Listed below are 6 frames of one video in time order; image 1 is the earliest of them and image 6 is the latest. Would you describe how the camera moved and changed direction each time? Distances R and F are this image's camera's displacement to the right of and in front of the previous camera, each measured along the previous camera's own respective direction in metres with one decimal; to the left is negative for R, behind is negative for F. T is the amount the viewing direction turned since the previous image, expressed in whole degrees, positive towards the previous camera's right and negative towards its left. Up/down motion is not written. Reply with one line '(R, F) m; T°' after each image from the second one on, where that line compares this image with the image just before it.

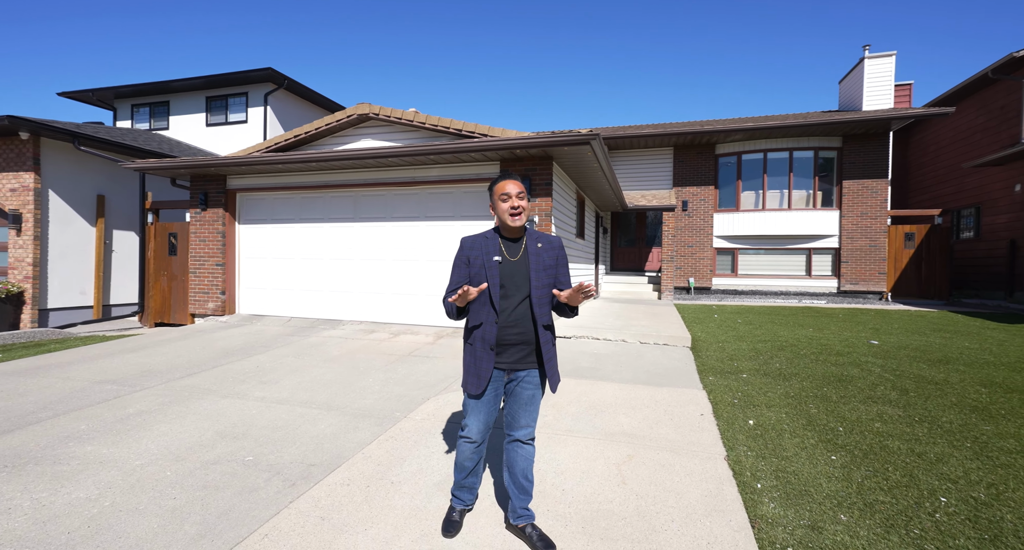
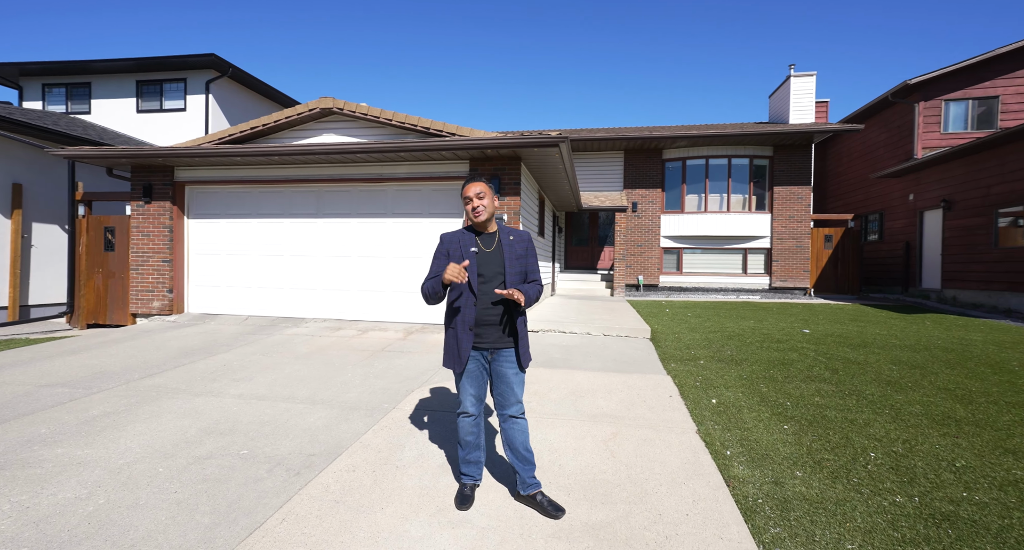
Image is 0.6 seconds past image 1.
(-0.4, -0.2) m; +7°
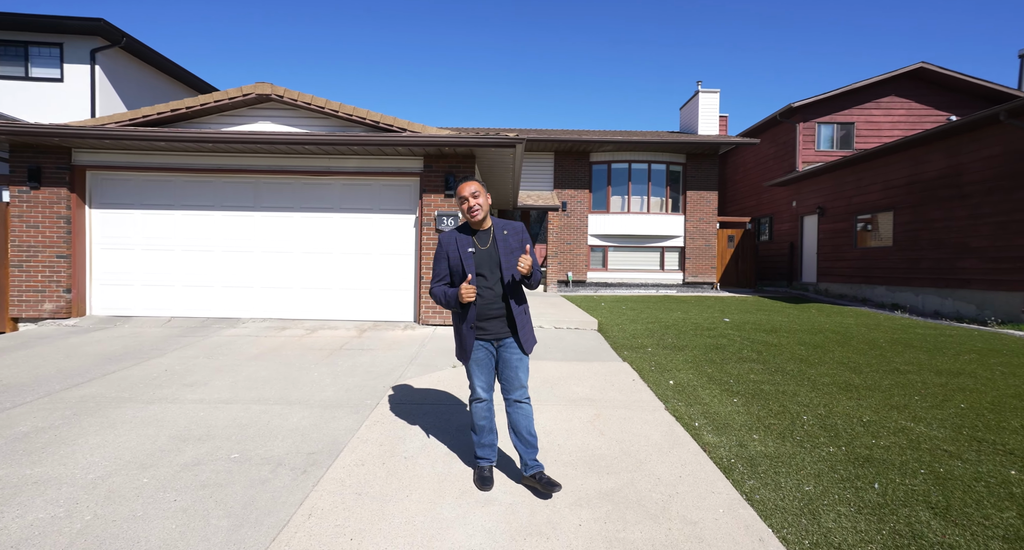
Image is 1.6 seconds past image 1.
(-0.6, -0.2) m; +11°
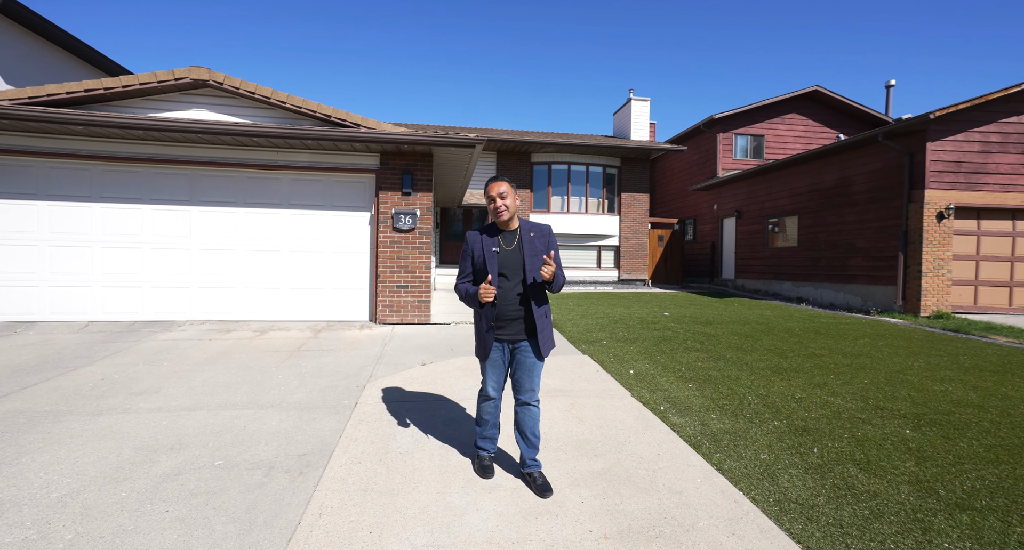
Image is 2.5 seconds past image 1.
(-0.4, -0.1) m; +9°
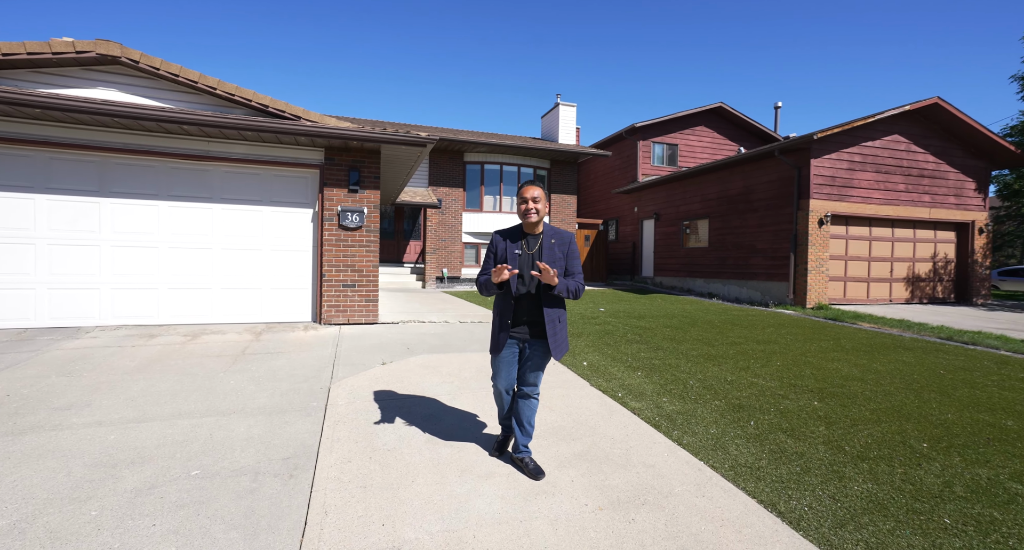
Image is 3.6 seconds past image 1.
(-0.5, -0.1) m; +10°
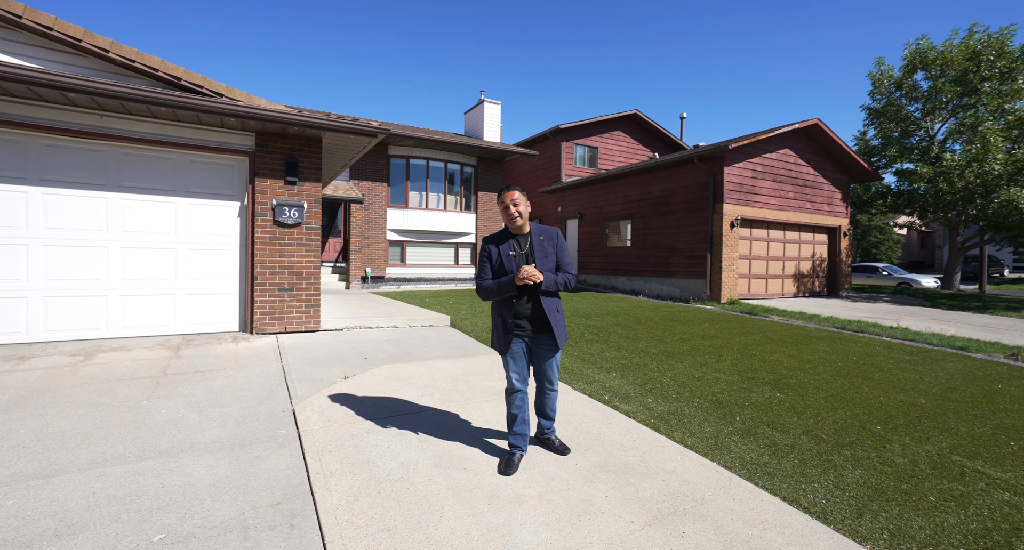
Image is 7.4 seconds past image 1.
(-0.7, +0.3) m; +12°
